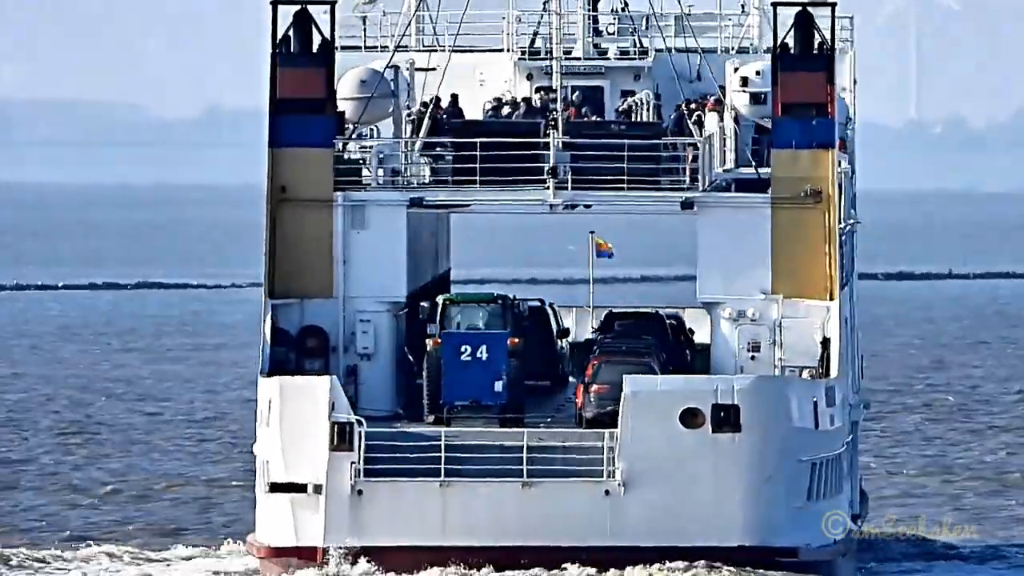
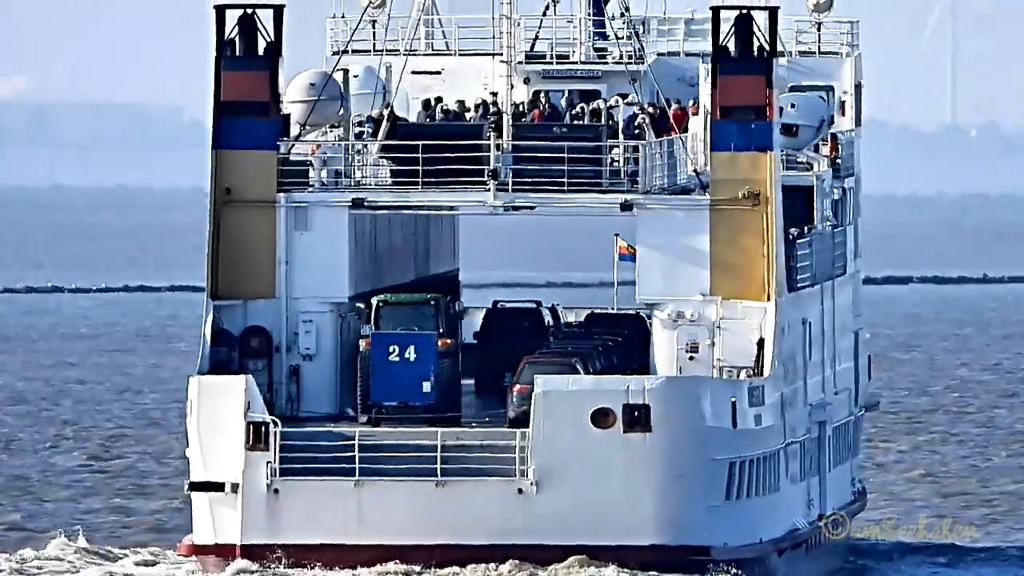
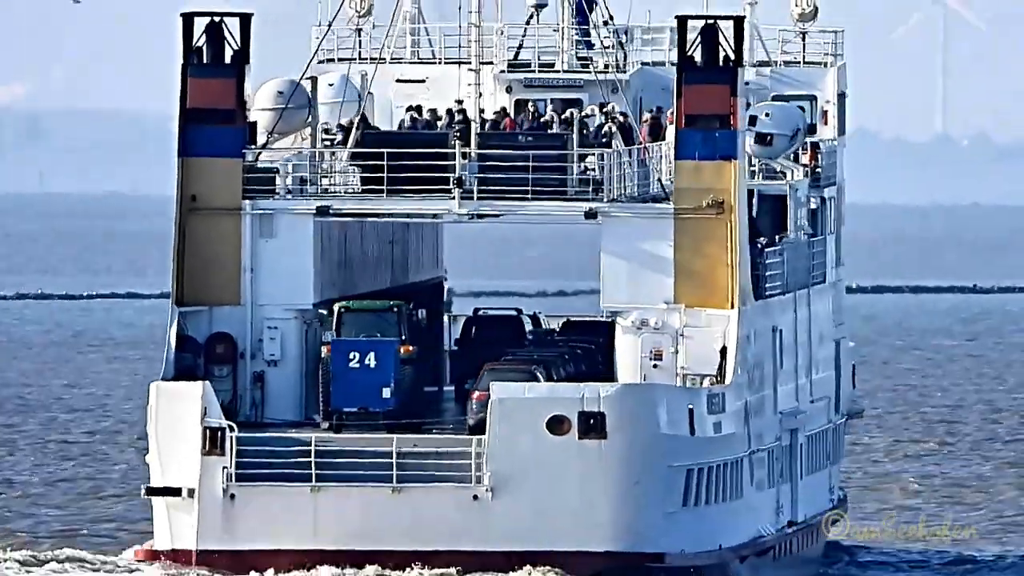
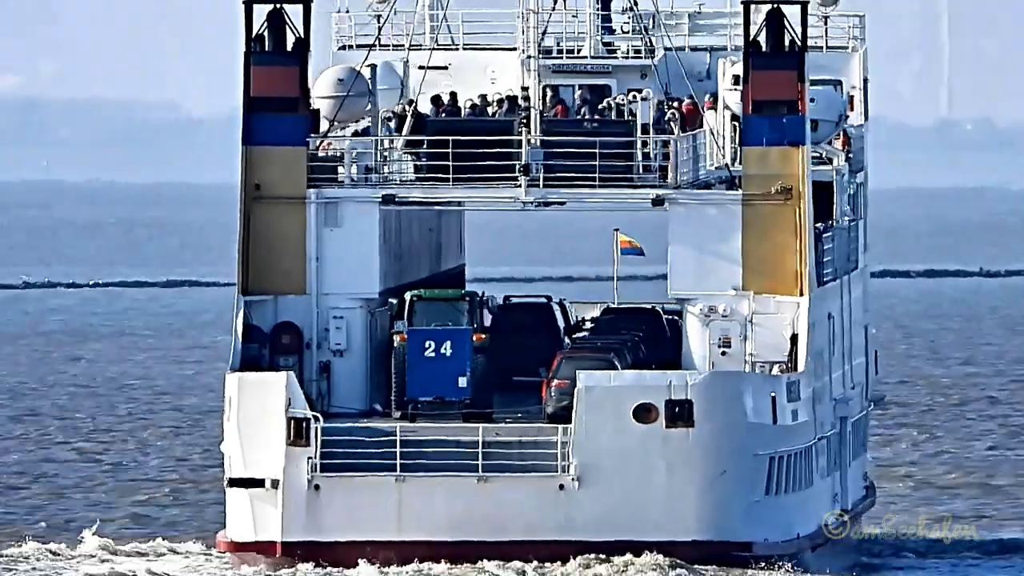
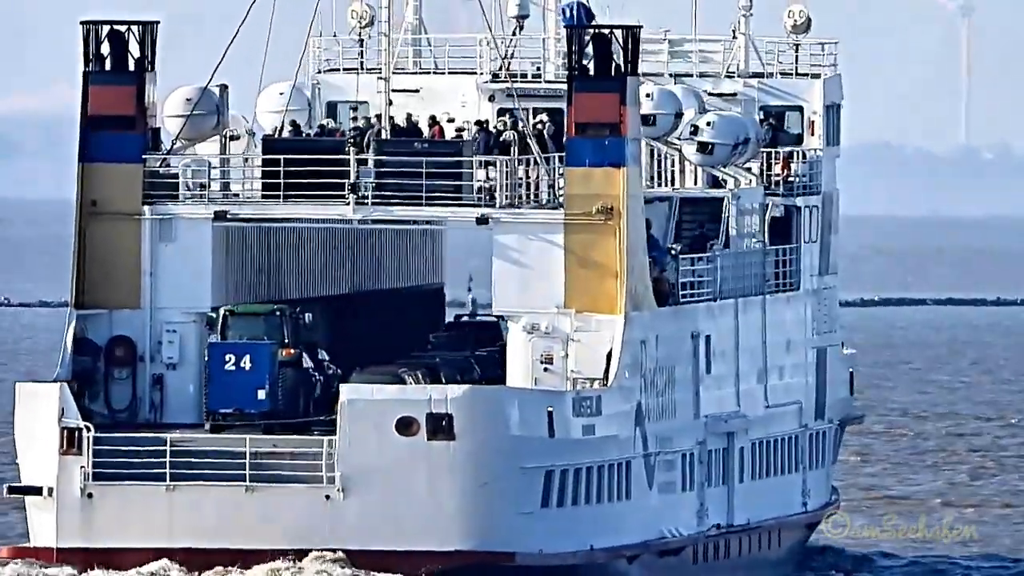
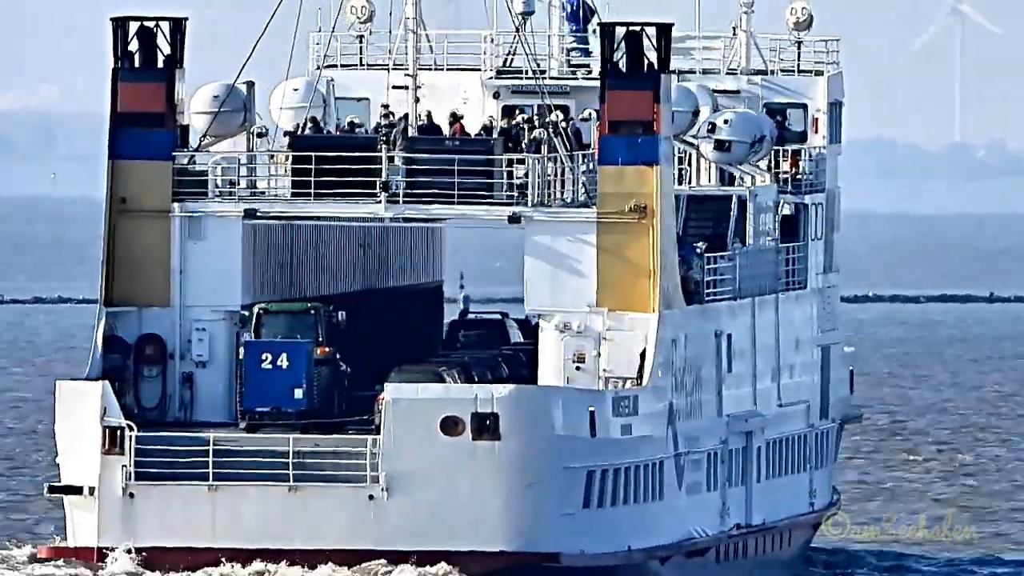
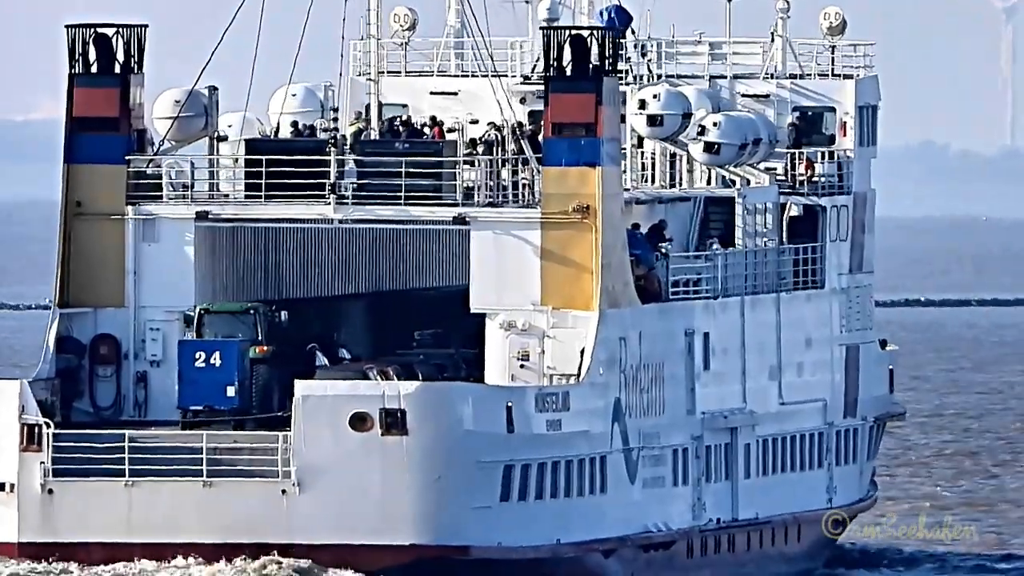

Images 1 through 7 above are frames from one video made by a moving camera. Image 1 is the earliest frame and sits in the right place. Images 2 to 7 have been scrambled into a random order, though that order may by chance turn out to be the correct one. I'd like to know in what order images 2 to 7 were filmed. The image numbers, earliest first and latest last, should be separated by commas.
4, 2, 3, 6, 5, 7
